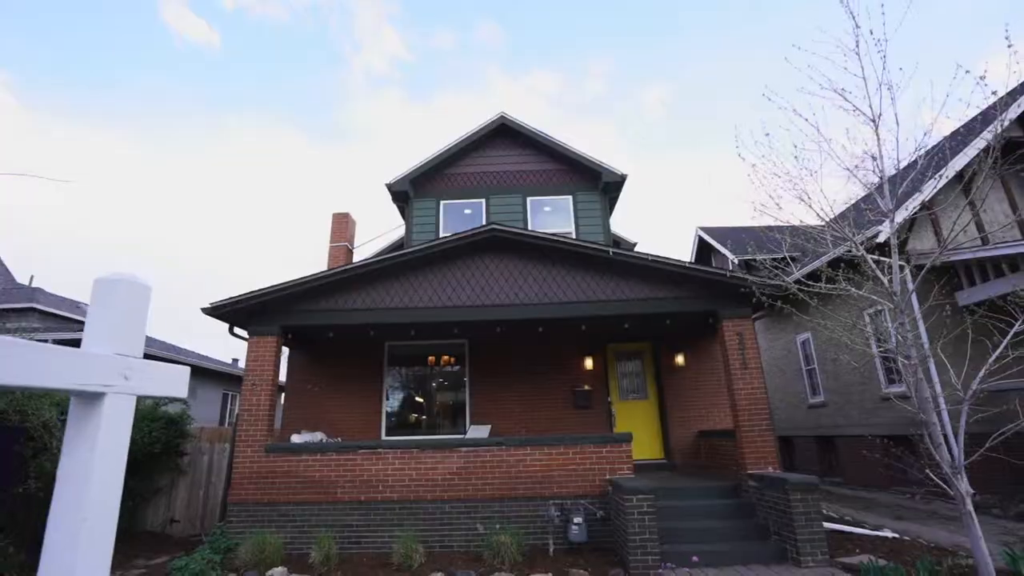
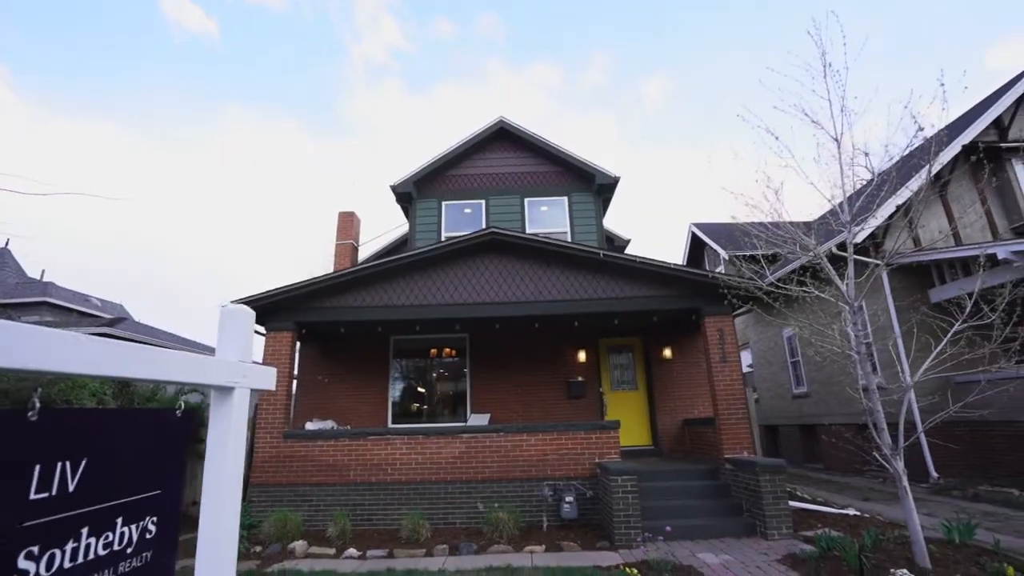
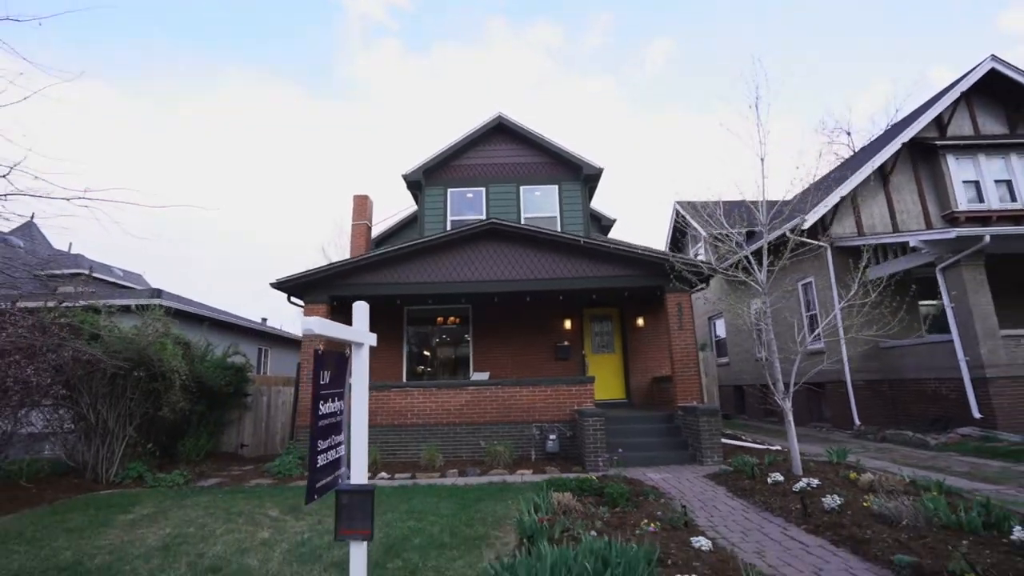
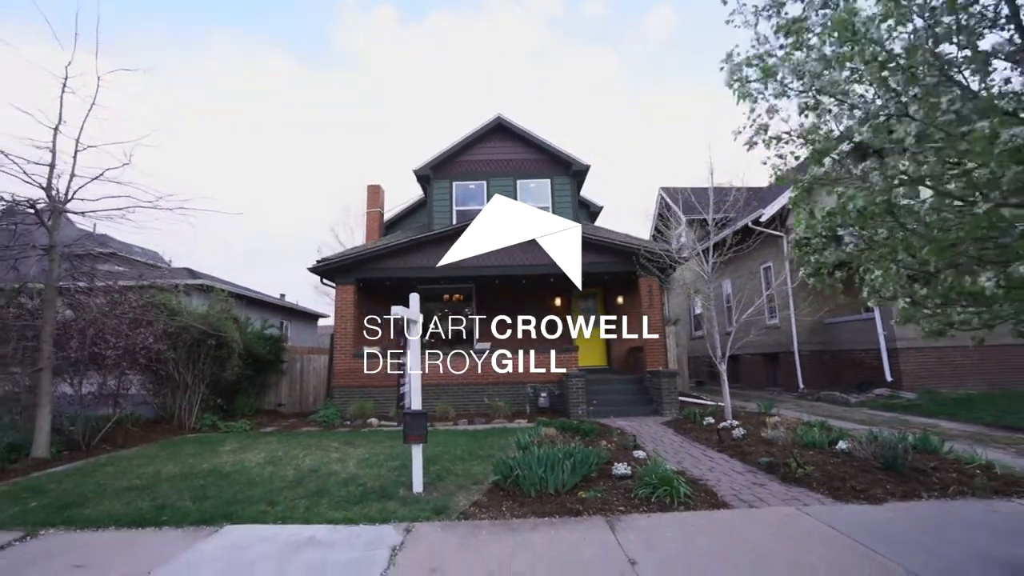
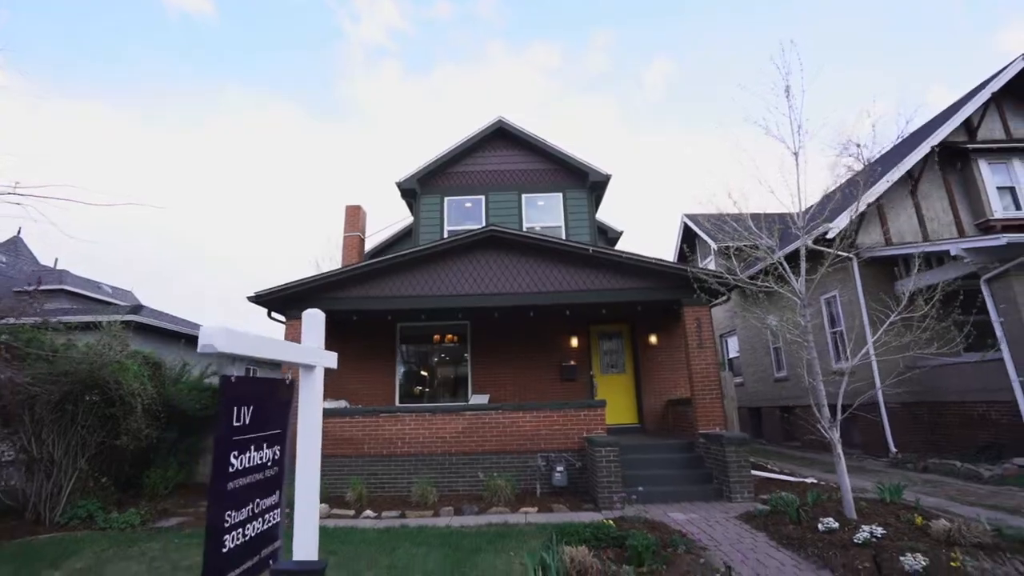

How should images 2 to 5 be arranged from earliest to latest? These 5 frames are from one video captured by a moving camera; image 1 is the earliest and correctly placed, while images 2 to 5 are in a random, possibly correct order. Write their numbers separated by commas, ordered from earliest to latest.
2, 5, 3, 4
